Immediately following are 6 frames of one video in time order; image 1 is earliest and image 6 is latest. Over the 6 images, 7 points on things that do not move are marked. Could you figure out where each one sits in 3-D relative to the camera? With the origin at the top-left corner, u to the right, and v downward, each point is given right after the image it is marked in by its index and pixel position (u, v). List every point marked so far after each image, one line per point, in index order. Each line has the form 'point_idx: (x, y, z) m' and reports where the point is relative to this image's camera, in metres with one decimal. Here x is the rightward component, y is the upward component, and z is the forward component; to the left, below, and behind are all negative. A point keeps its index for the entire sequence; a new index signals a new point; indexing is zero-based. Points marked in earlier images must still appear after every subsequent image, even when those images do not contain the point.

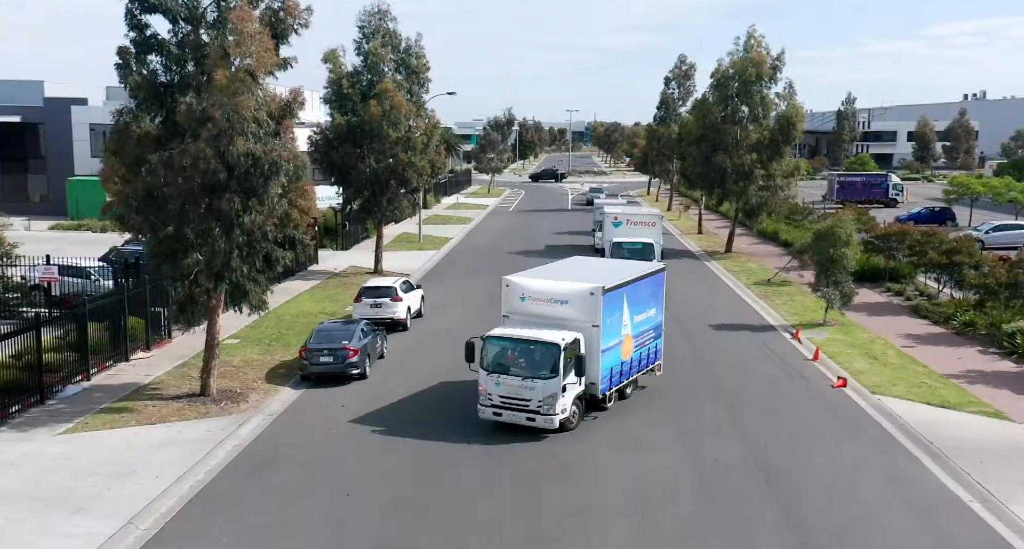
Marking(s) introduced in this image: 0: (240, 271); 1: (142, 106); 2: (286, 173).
0: (-5.2, +0.1, +17.3) m
1: (-7.0, +3.2, +16.9) m
2: (-4.4, +2.0, +17.4) m
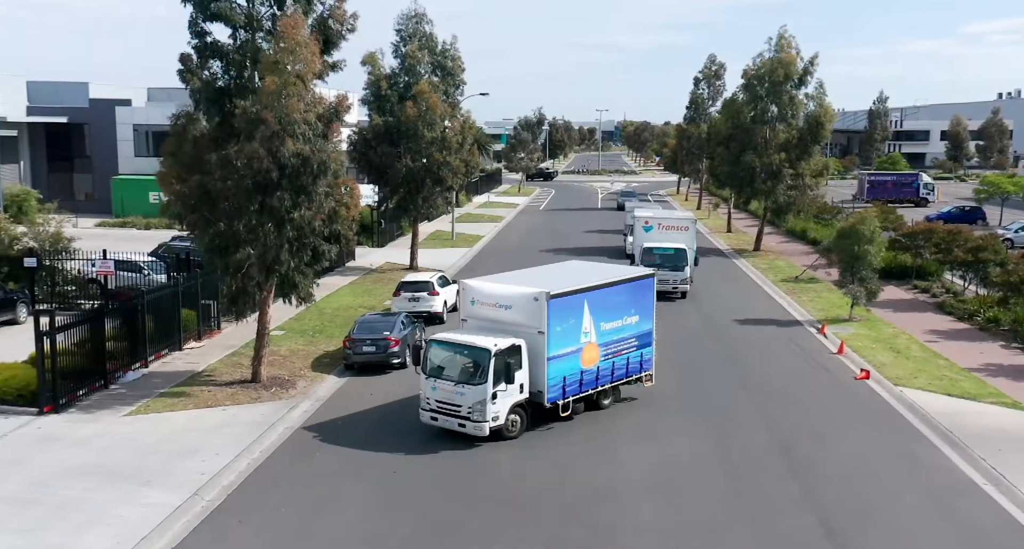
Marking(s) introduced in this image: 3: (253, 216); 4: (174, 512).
0: (-4.5, +0.2, +18.3) m
1: (-6.3, +3.4, +18.0) m
2: (-3.7, +2.1, +18.4) m
3: (-5.1, +1.2, +17.7) m
4: (-4.7, -3.3, +12.3) m
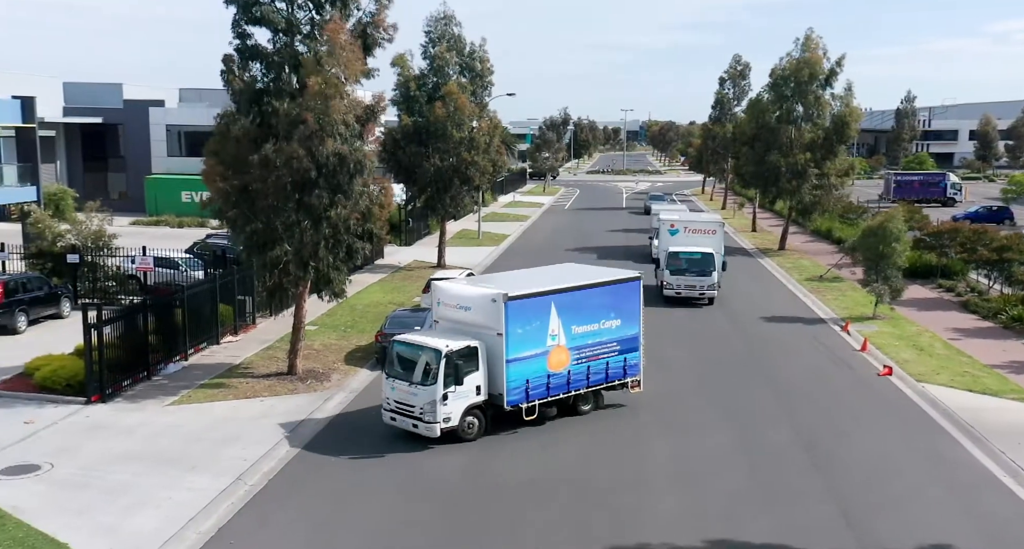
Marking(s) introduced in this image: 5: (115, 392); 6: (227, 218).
0: (-3.9, +0.3, +18.9) m
1: (-5.7, +3.5, +18.6) m
2: (-3.1, +2.2, +19.0) m
3: (-4.6, +1.2, +18.3) m
4: (-4.2, -3.2, +12.9) m
5: (-7.9, -2.4, +17.7) m
6: (-6.0, +1.2, +18.8) m
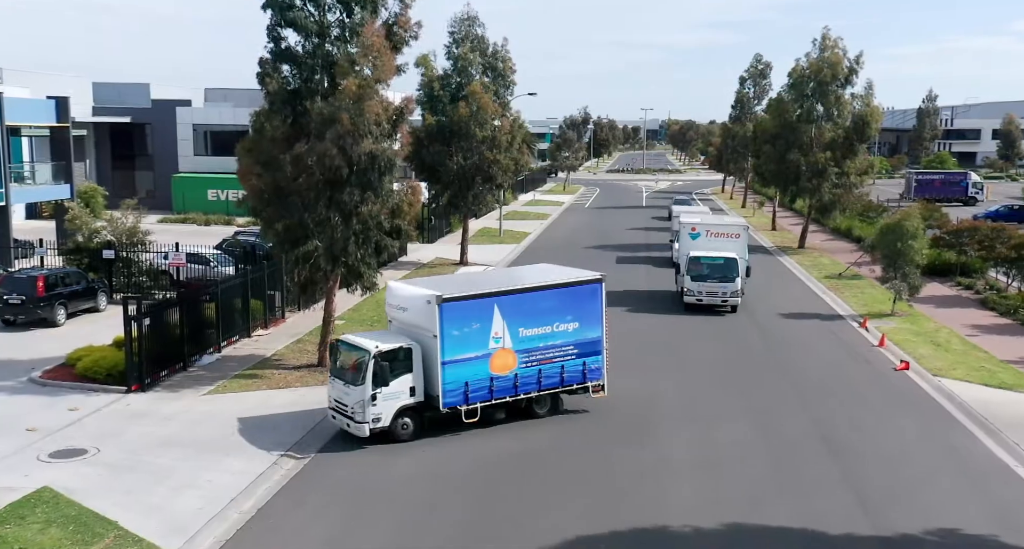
0: (-3.4, +0.4, +19.4) m
1: (-5.2, +3.6, +19.2) m
2: (-2.6, +2.3, +19.5) m
3: (-4.0, +1.4, +18.9) m
4: (-3.8, -3.1, +13.5) m
5: (-7.4, -2.2, +18.4) m
6: (-5.4, +1.3, +19.4) m
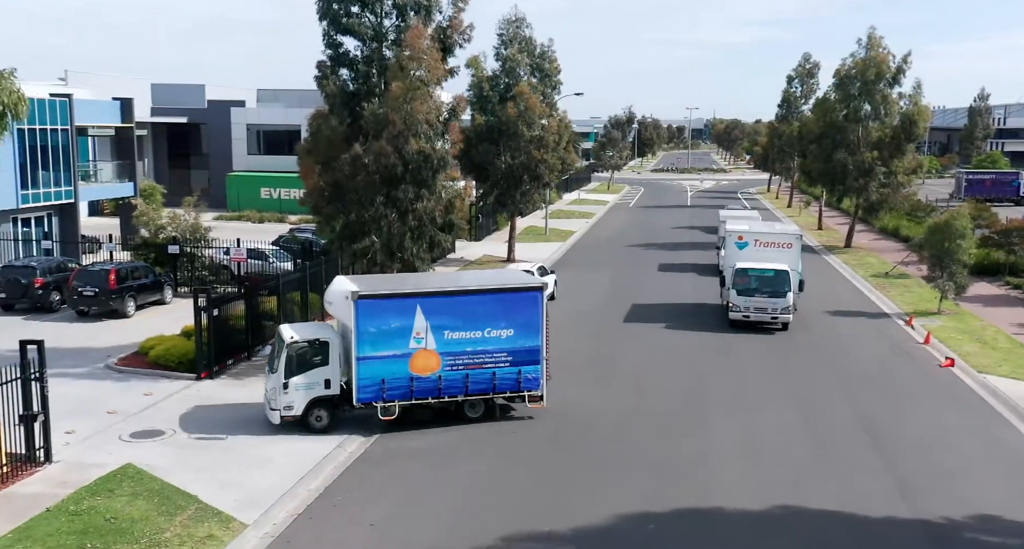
0: (-2.3, +0.5, +20.2) m
1: (-4.0, +3.7, +20.1) m
2: (-1.4, +2.4, +20.3) m
3: (-2.9, +1.5, +19.7) m
4: (-3.0, -3.0, +14.3) m
5: (-6.4, -2.1, +19.4) m
6: (-4.3, +1.4, +20.3) m
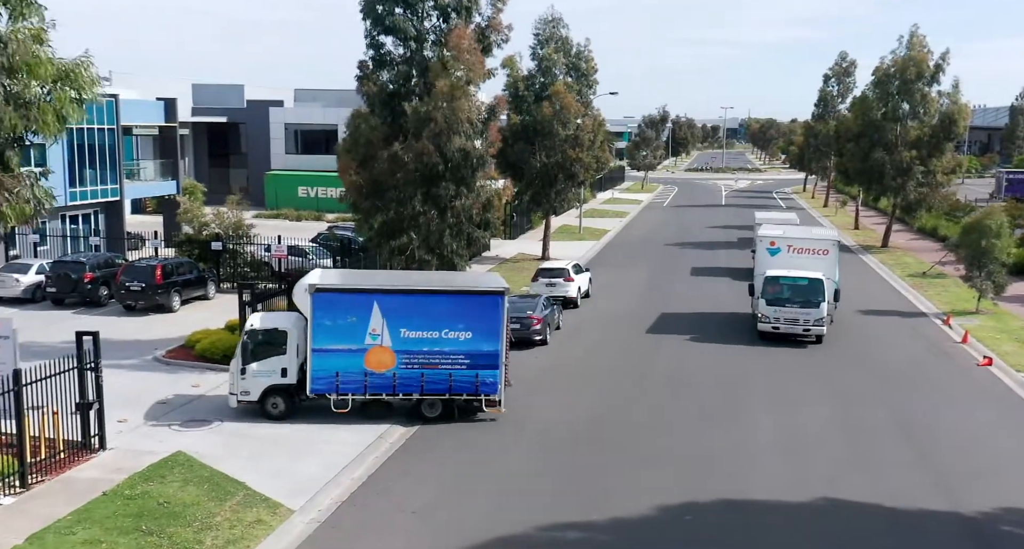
0: (-1.4, +0.6, +20.6) m
1: (-3.2, +3.8, +20.5) m
2: (-0.6, +2.5, +20.6) m
3: (-2.1, +1.6, +20.1) m
4: (-2.4, -2.9, +14.7) m
5: (-5.6, -2.0, +19.9) m
6: (-3.5, +1.5, +20.7) m
